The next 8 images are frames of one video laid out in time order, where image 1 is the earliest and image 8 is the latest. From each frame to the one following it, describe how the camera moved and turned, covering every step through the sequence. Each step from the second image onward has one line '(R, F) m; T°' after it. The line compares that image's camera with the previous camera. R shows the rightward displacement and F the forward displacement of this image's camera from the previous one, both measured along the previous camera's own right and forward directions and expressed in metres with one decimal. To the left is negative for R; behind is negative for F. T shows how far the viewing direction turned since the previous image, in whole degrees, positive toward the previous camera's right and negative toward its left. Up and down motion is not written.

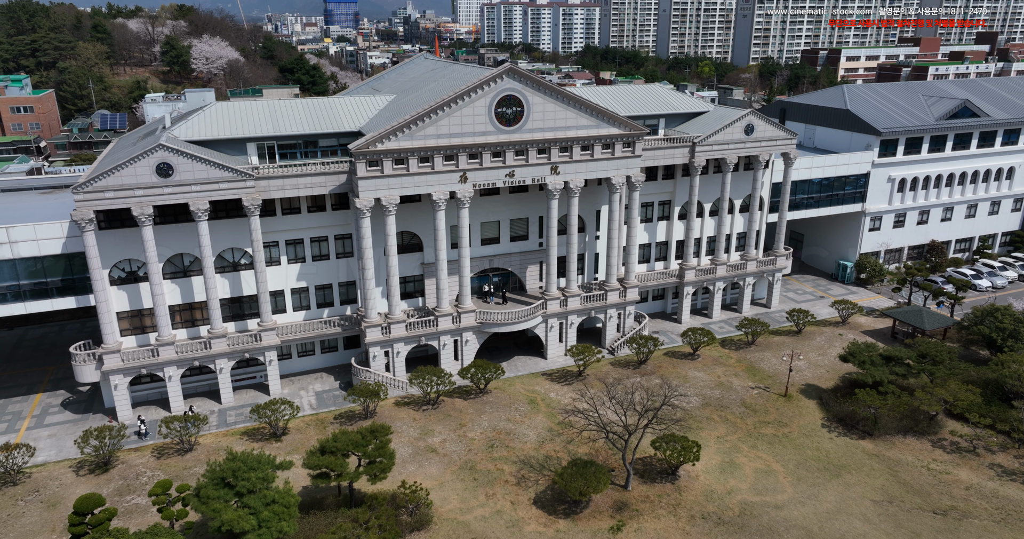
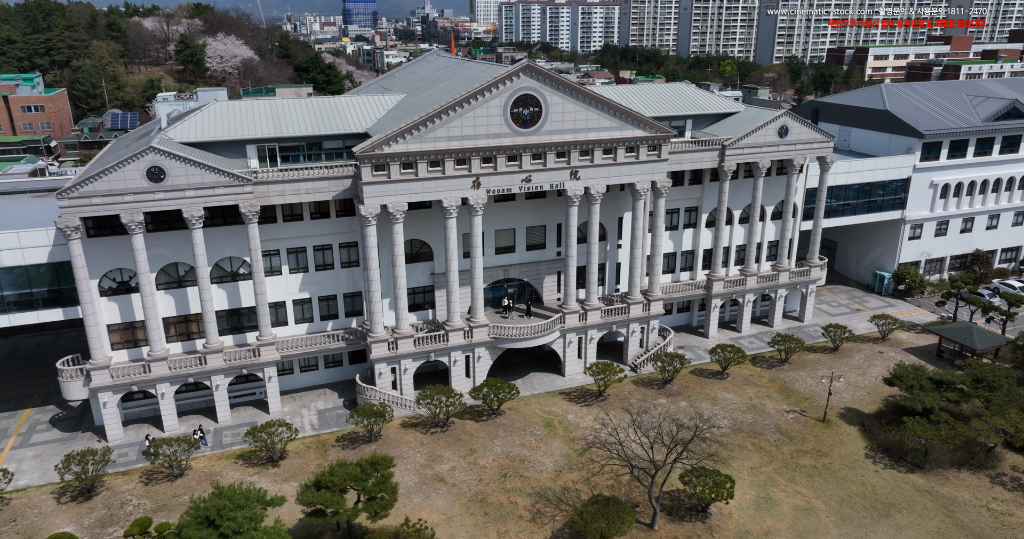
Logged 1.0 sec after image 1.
(0.0, +3.9) m; -1°
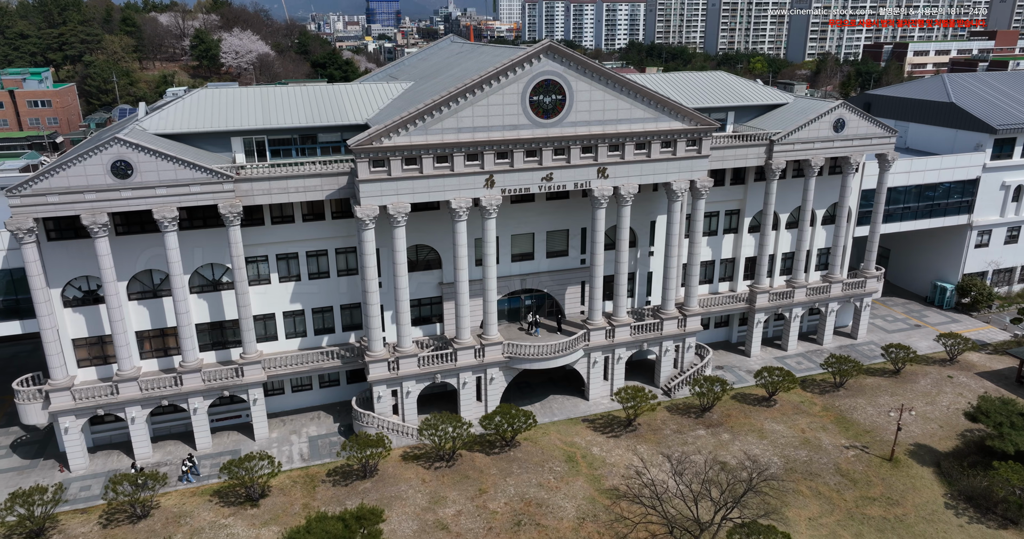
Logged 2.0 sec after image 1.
(+0.2, +6.6) m; -2°
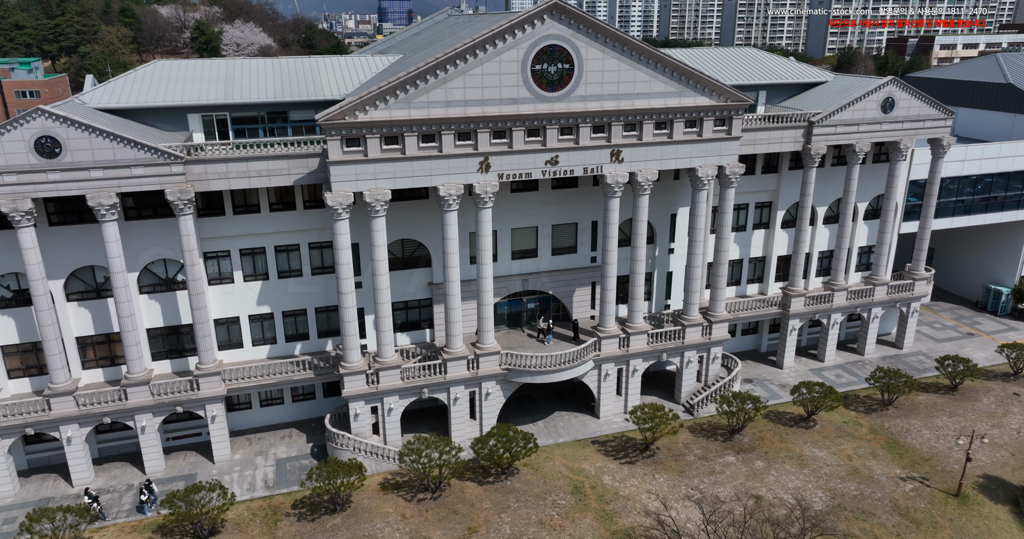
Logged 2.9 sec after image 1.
(+0.7, +6.5) m; -1°
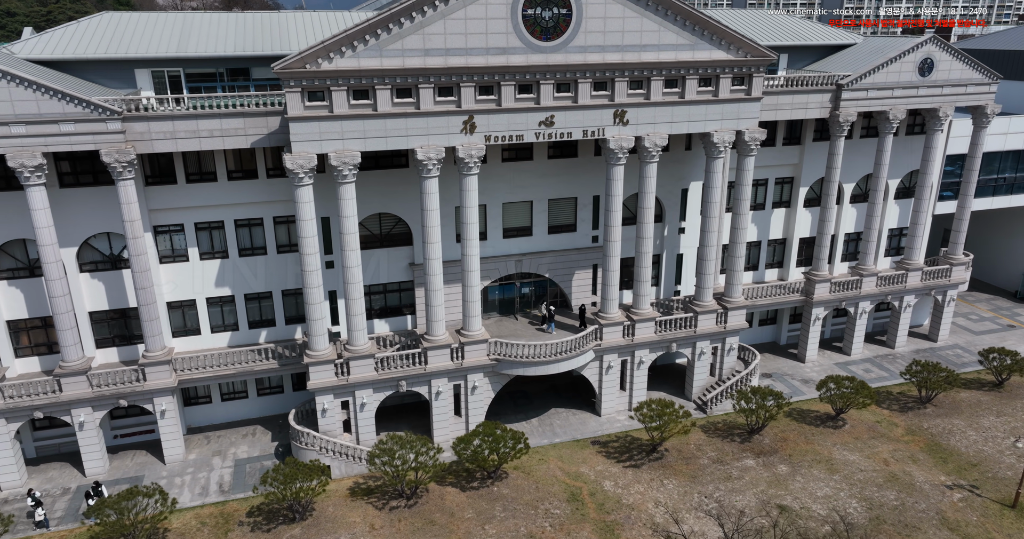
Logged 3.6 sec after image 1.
(+0.9, +4.9) m; -1°
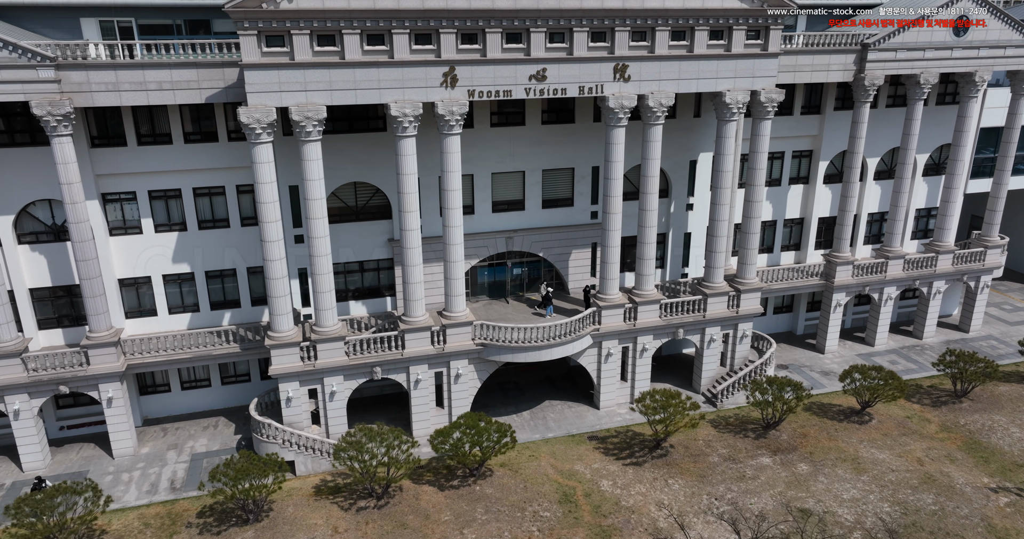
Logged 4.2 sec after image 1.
(+0.9, +3.8) m; -1°
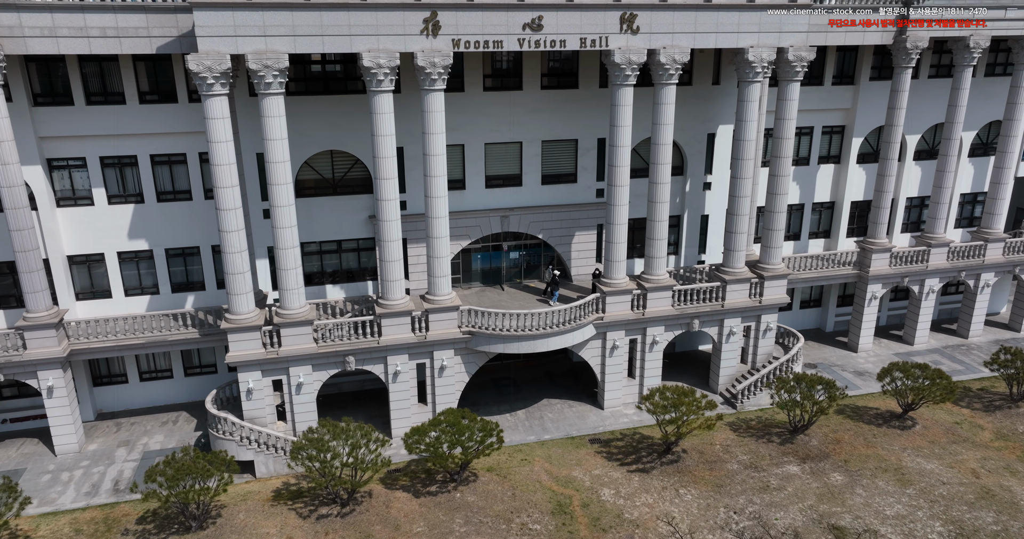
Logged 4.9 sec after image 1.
(+1.1, +3.9) m; -1°
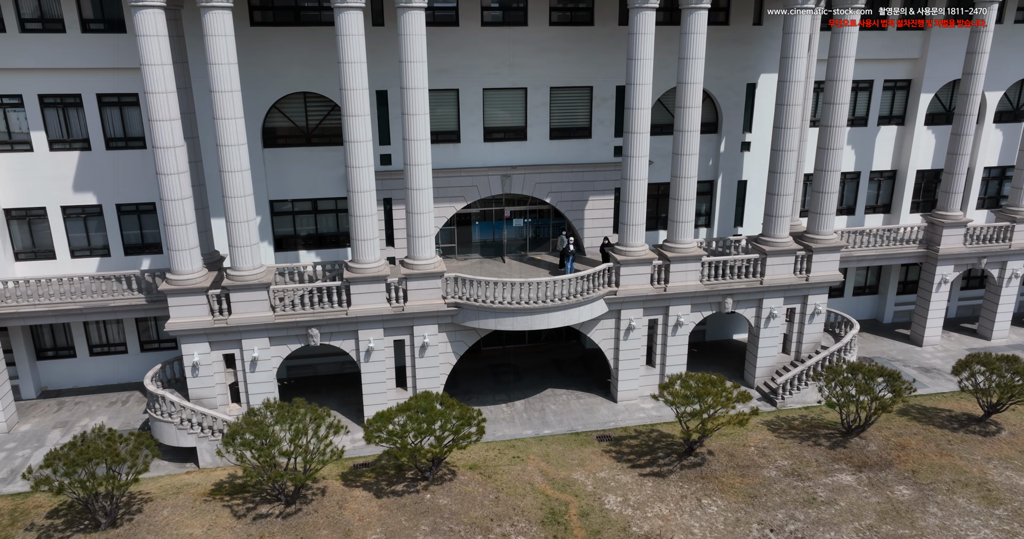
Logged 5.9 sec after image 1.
(+1.6, +4.8) m; -3°
